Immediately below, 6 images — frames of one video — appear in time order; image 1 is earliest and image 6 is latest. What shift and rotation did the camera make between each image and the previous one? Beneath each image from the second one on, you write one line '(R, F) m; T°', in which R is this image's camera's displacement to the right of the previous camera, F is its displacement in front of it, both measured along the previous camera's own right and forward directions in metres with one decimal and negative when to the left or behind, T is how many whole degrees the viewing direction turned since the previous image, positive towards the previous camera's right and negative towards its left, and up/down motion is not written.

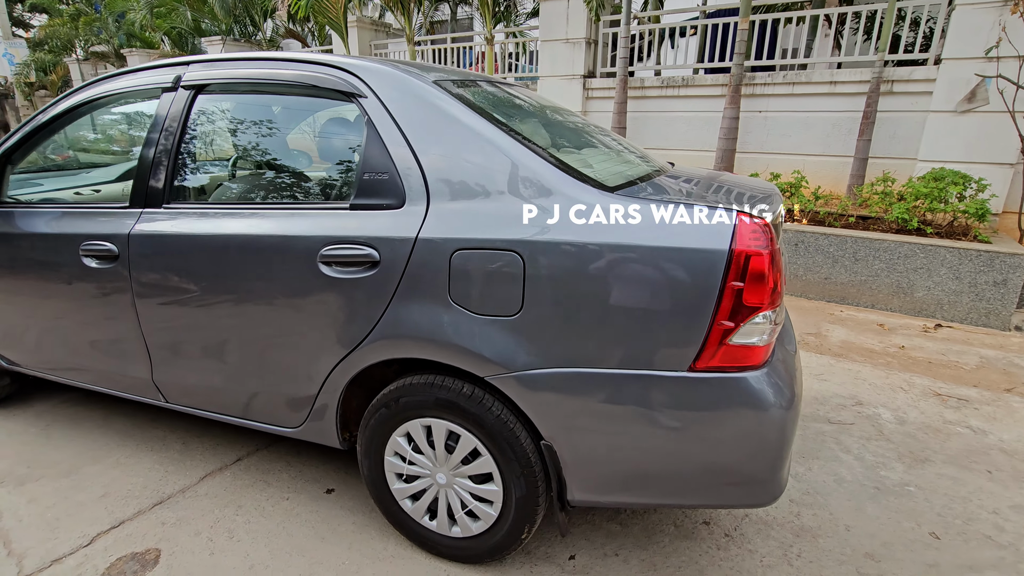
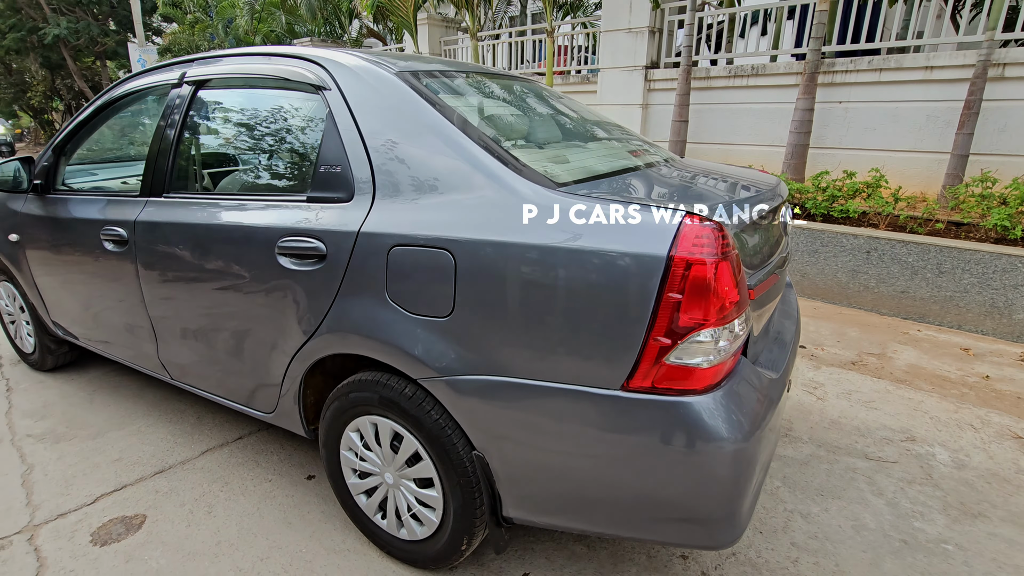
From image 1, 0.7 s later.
(+0.4, +0.1) m; -9°
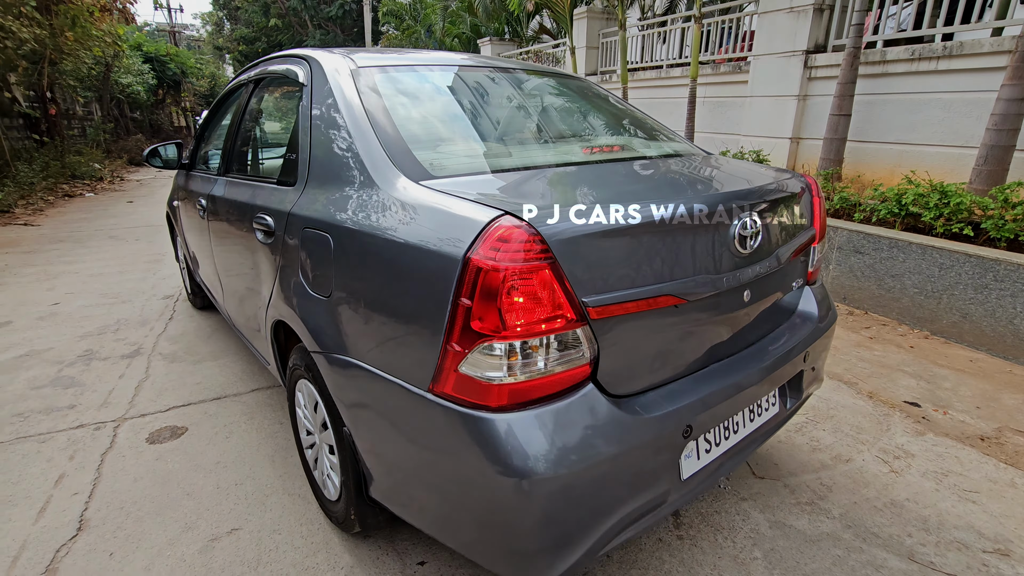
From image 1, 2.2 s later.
(+0.8, +0.2) m; -20°
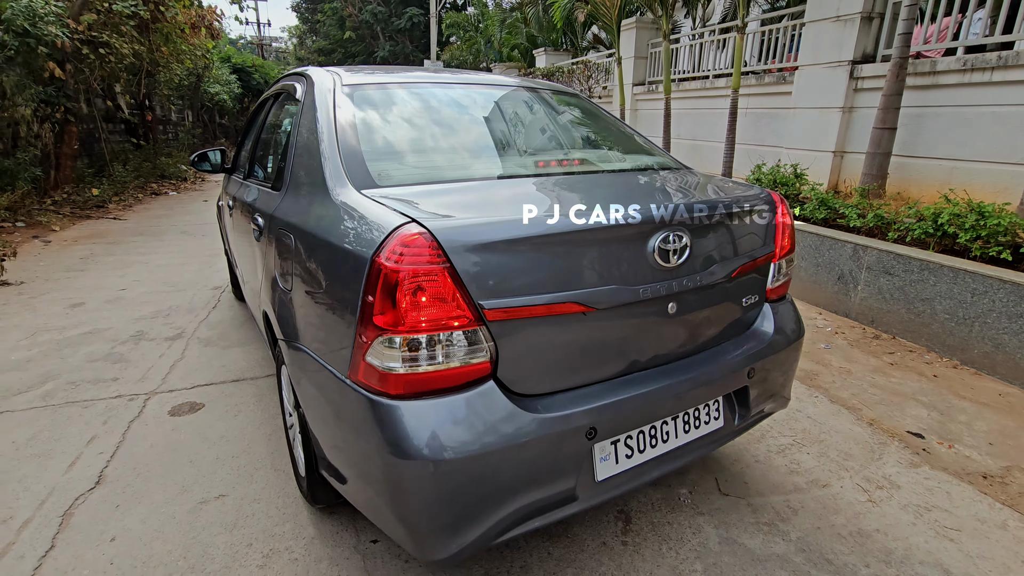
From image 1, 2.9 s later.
(+0.4, -0.1) m; -7°
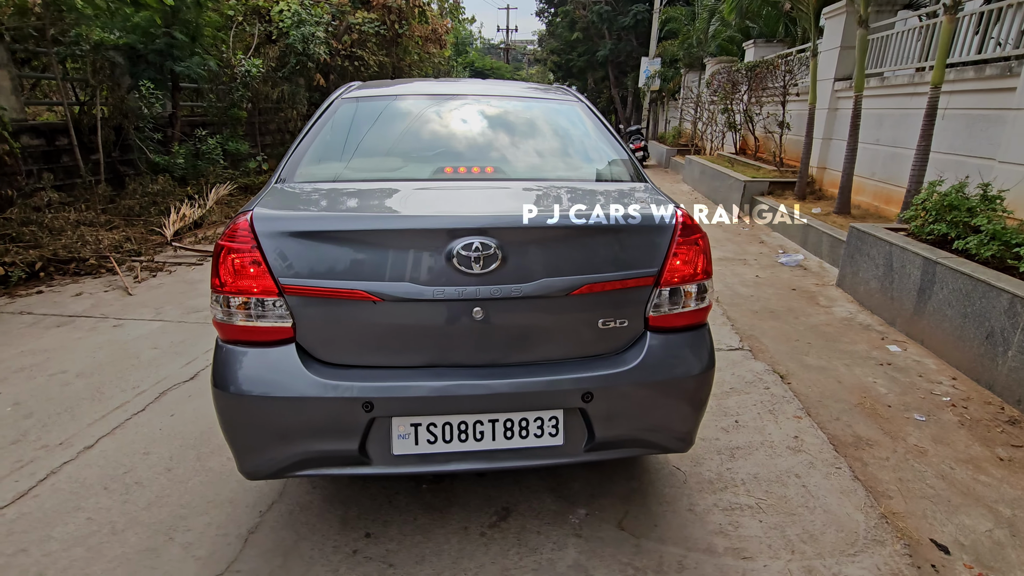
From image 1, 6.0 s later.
(+1.2, +0.1) m; -24°
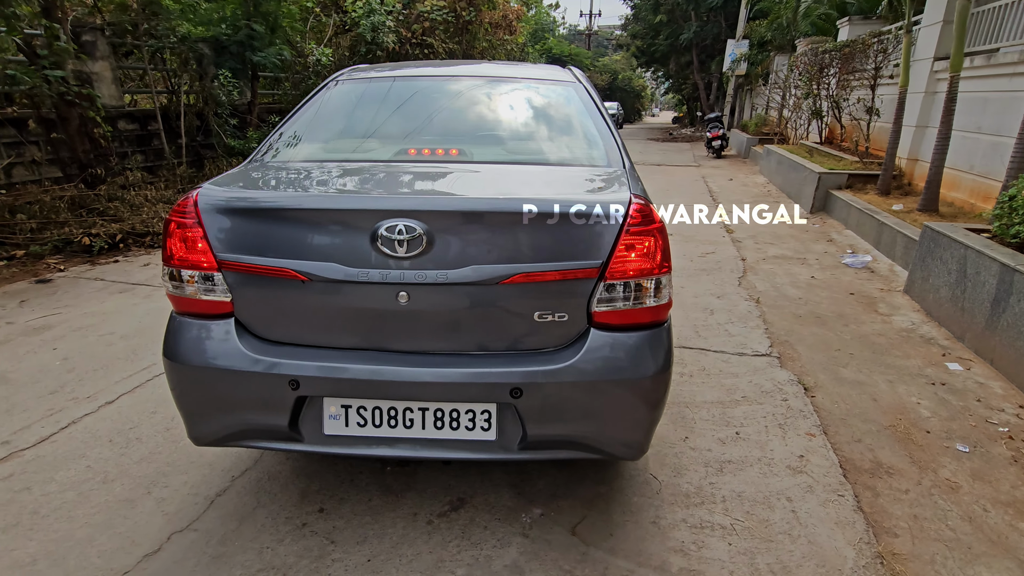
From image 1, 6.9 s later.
(+0.4, +0.1) m; -8°
